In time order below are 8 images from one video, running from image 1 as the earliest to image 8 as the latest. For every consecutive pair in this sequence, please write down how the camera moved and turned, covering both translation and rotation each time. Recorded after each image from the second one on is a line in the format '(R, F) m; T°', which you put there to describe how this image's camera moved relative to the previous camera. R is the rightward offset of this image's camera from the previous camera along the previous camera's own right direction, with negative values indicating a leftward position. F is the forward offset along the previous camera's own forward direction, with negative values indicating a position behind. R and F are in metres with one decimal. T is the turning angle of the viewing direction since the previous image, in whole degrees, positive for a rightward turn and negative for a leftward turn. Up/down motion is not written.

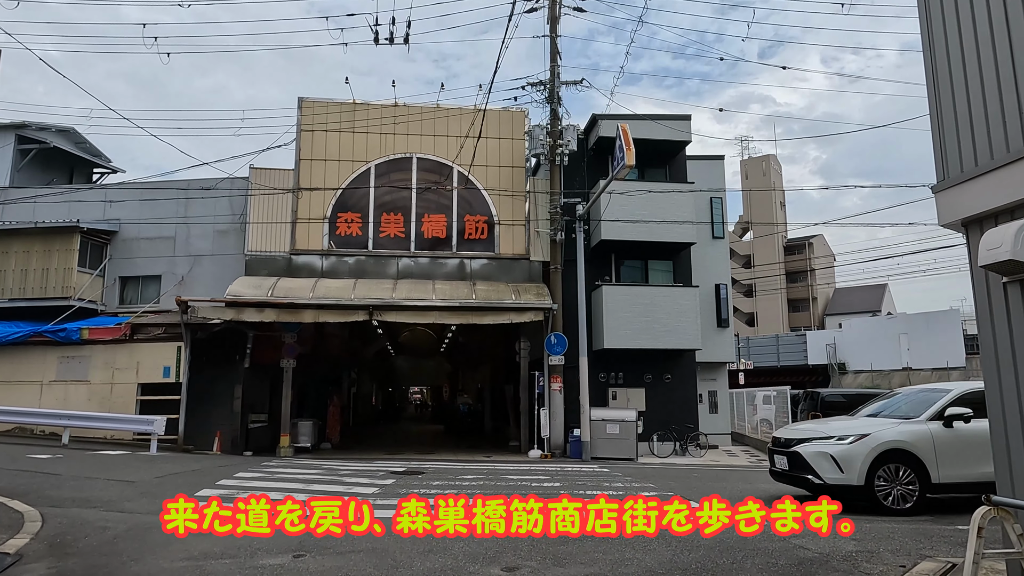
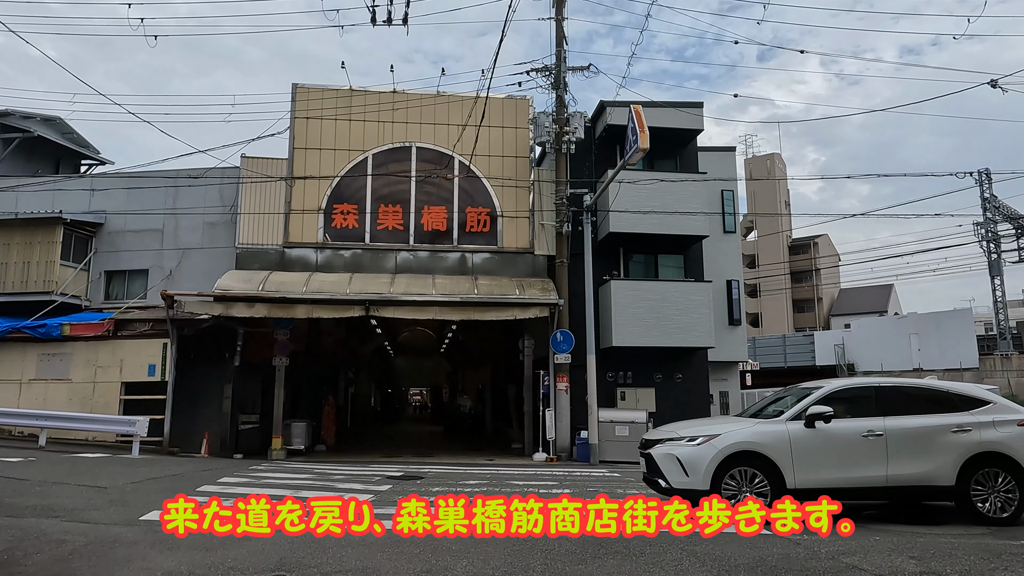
(-0.1, +0.8) m; 0°
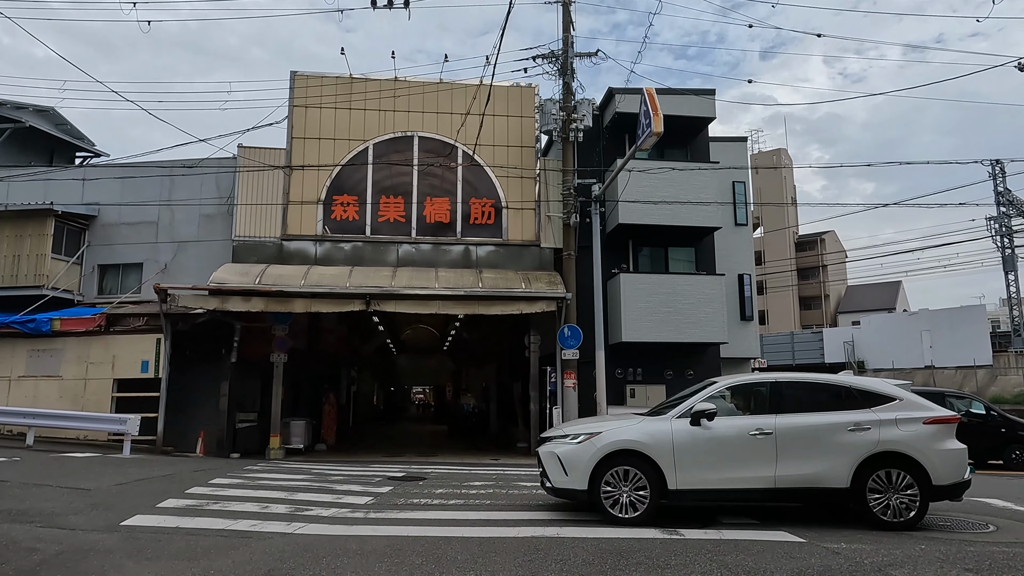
(-0.1, +0.5) m; 0°
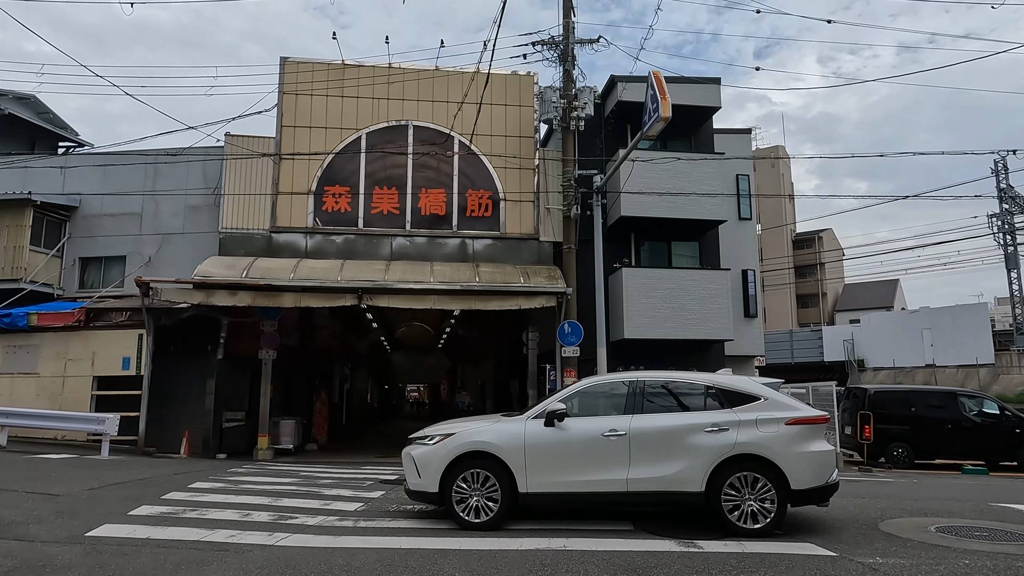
(-0.1, +0.6) m; 0°
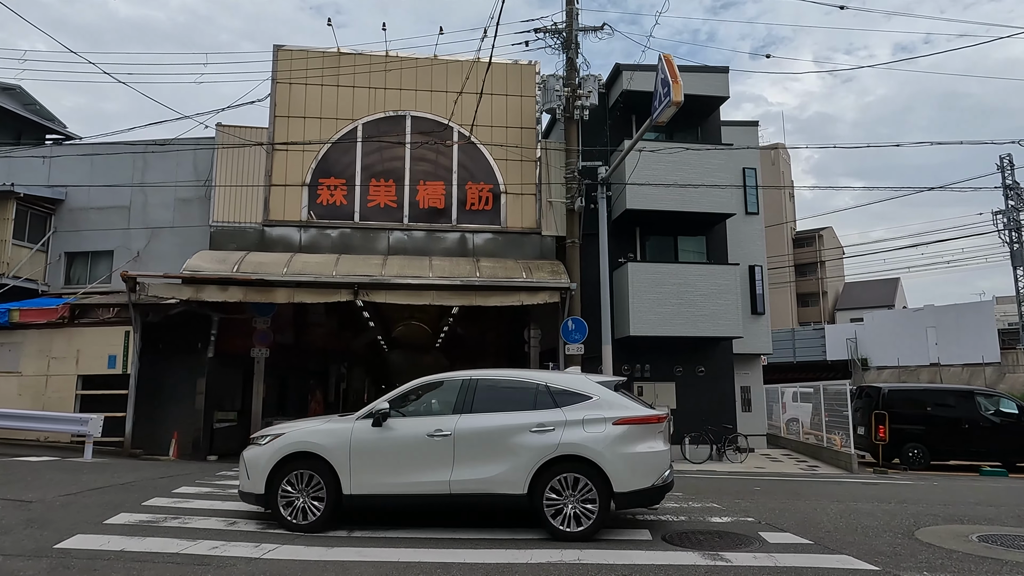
(-0.1, +0.5) m; 0°
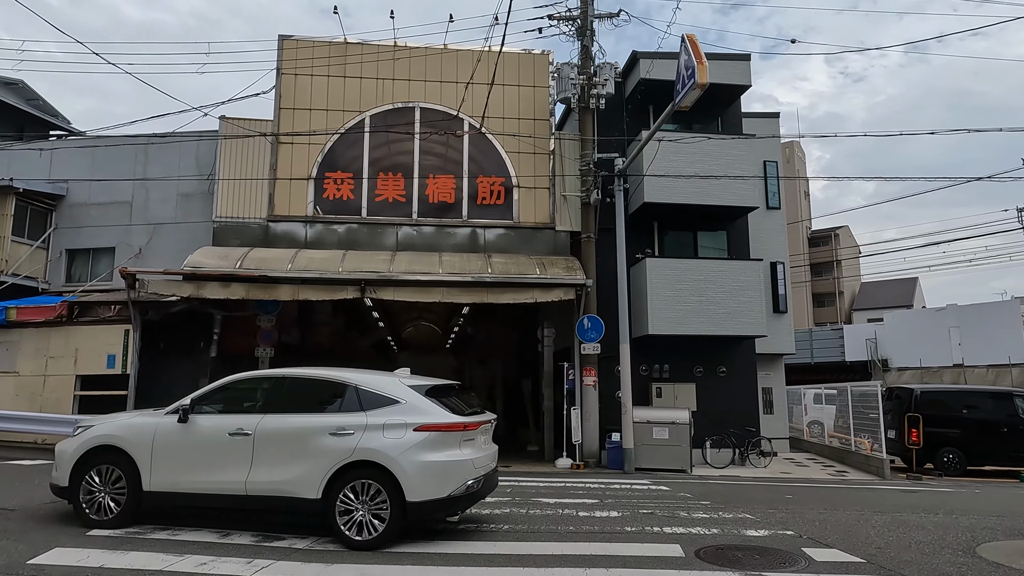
(-0.1, +0.6) m; -1°
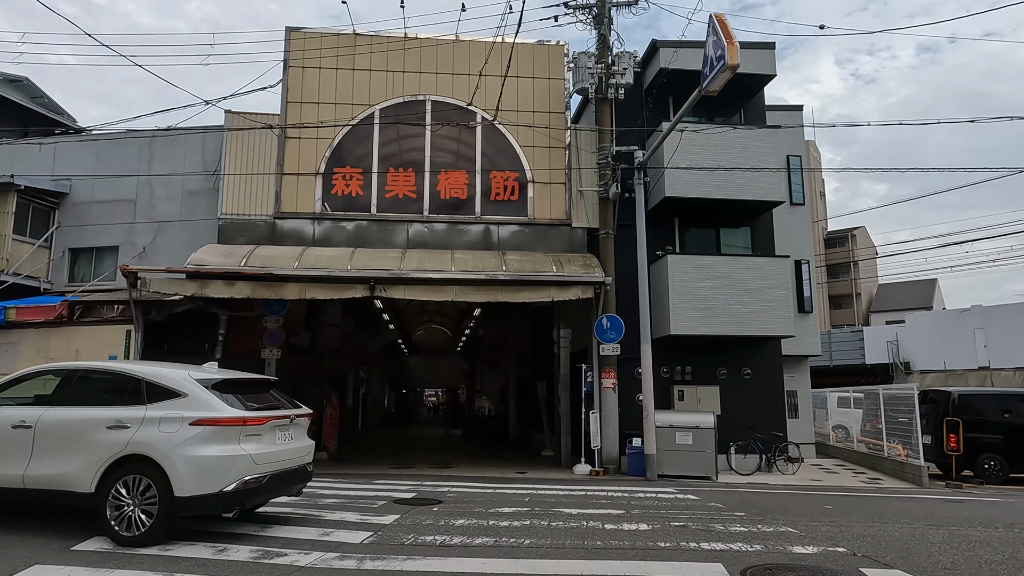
(-0.1, +0.5) m; -1°
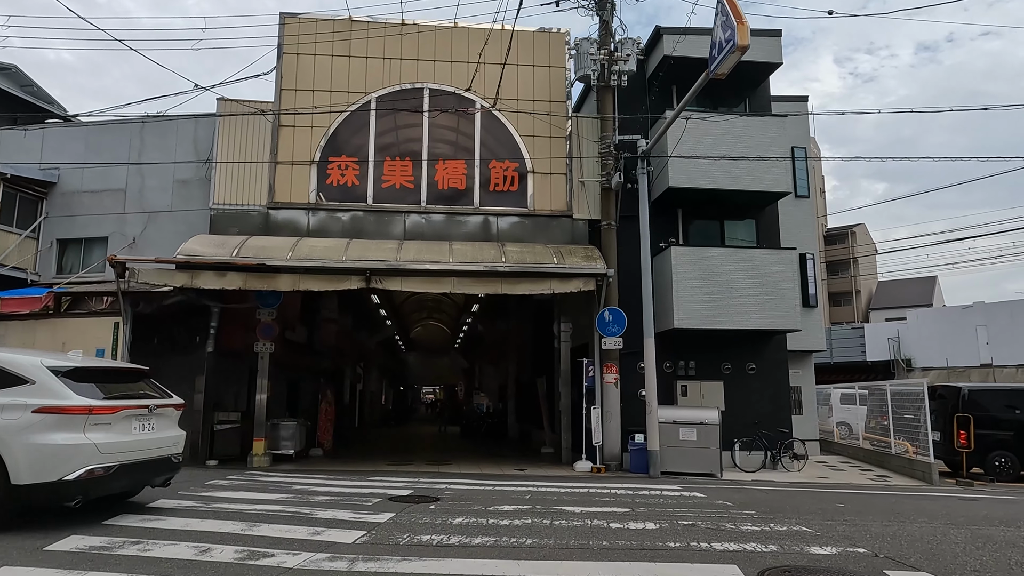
(0.0, +0.3) m; 0°
